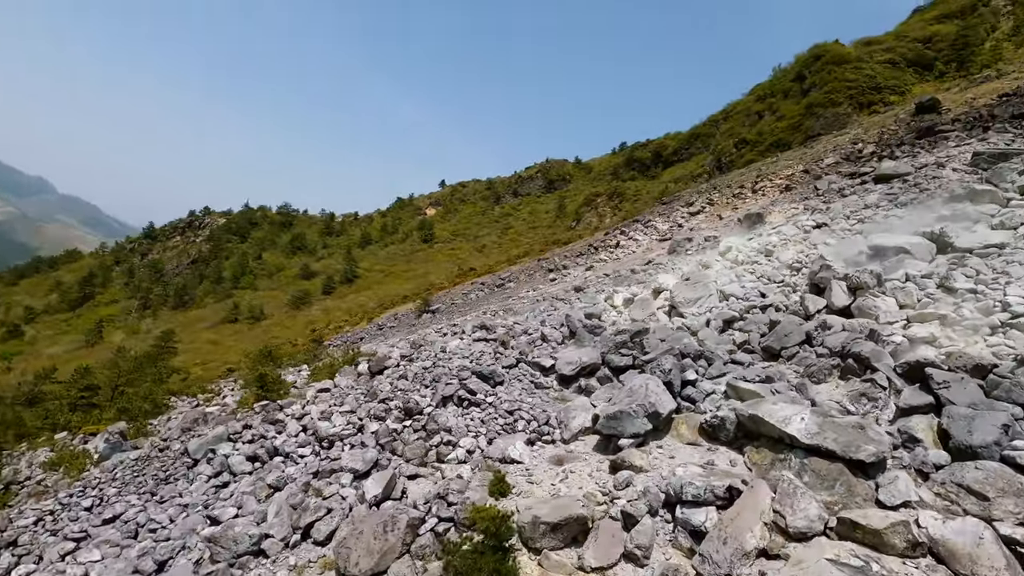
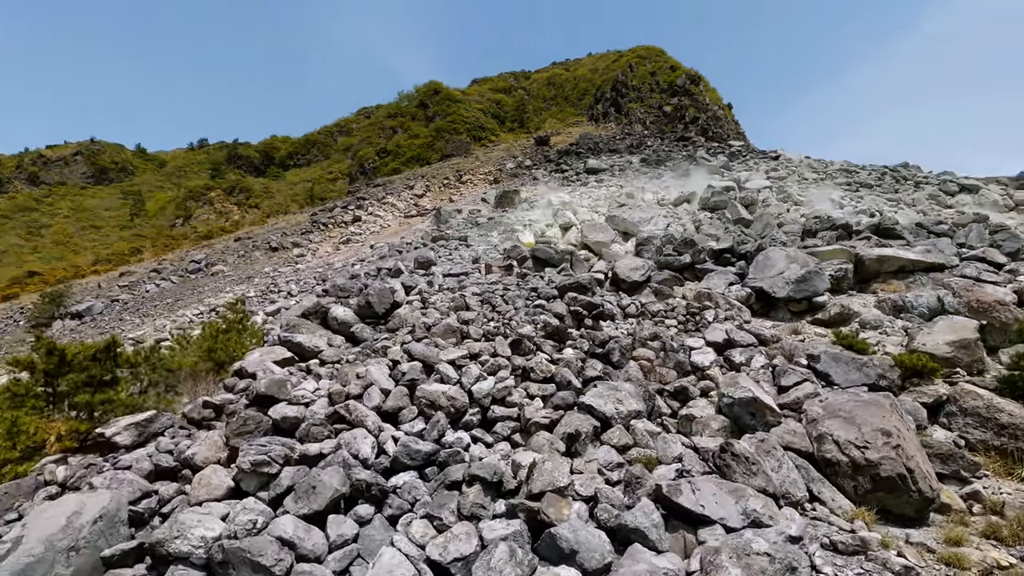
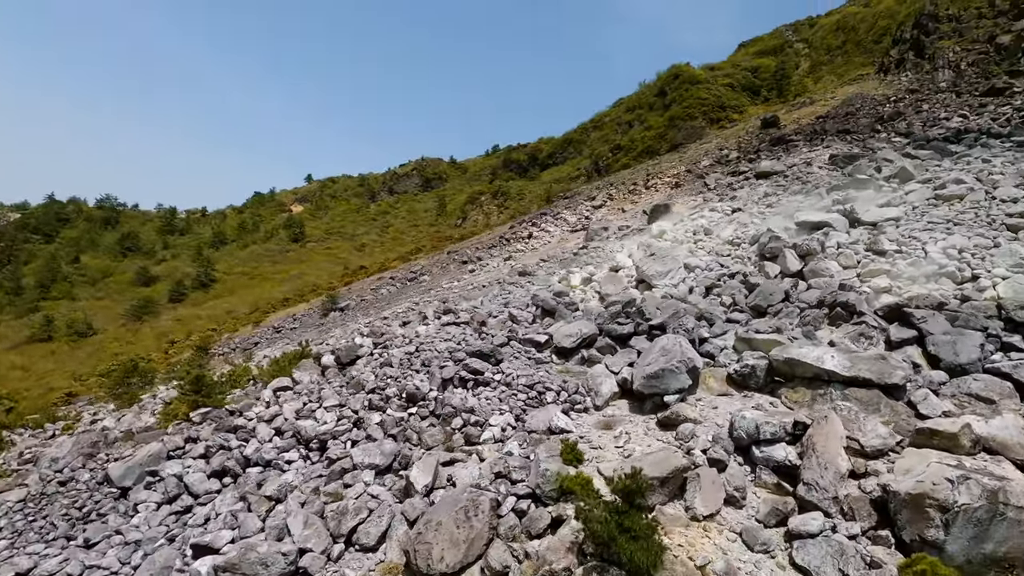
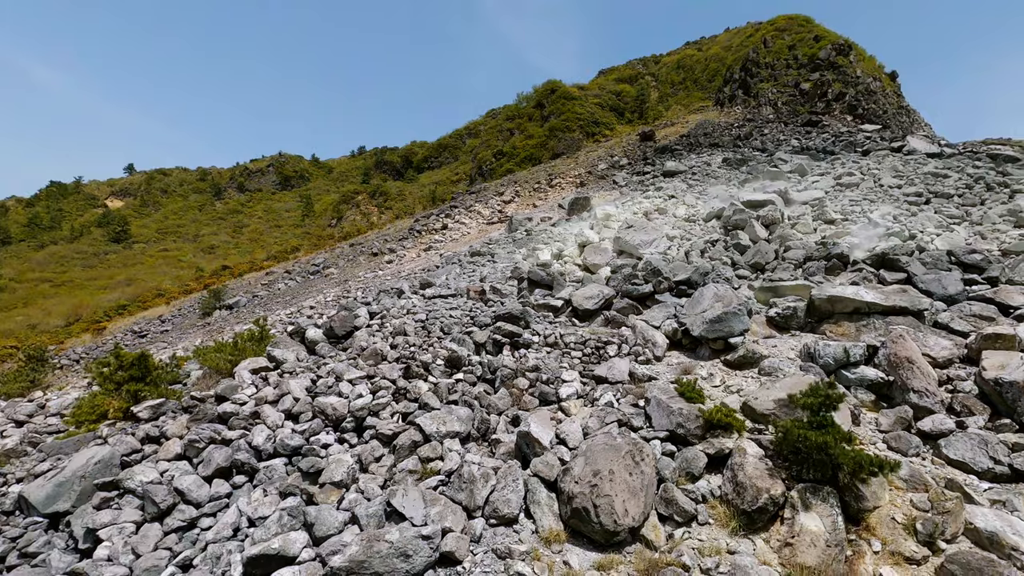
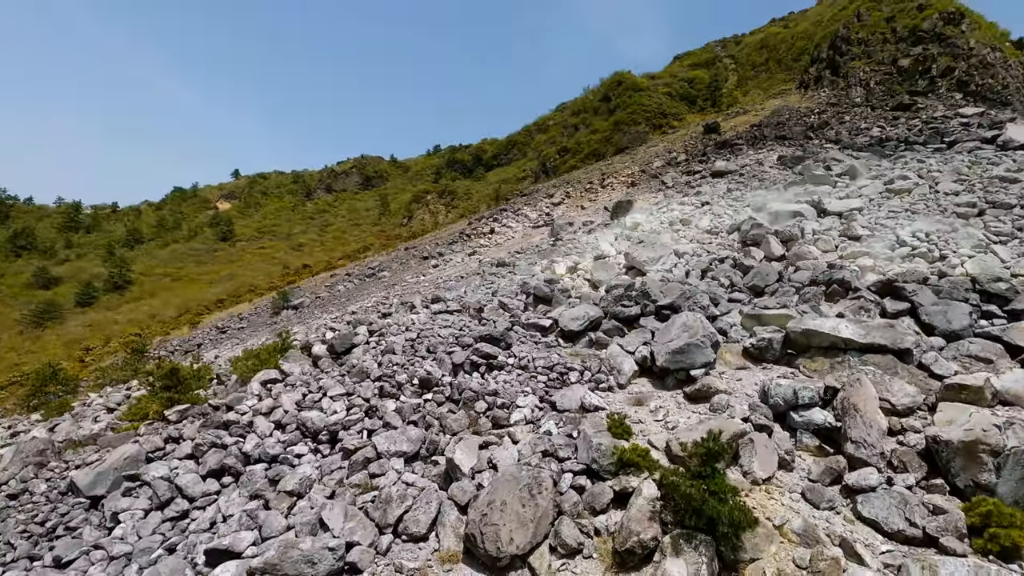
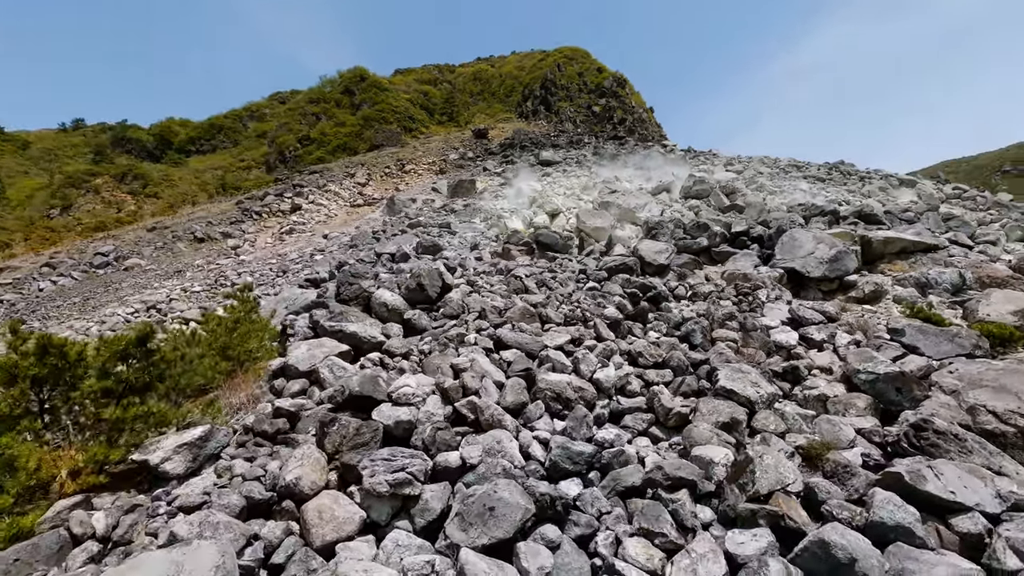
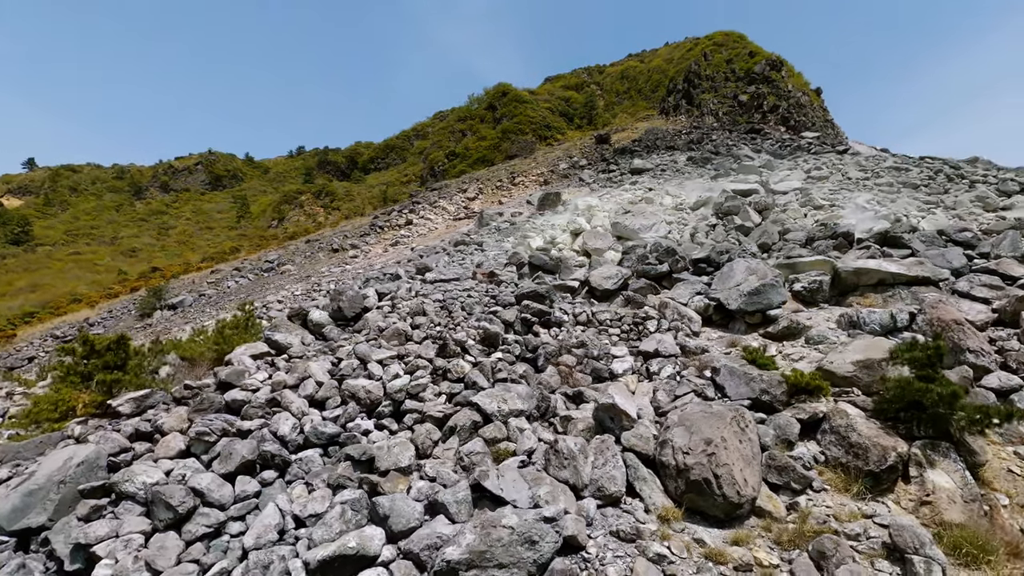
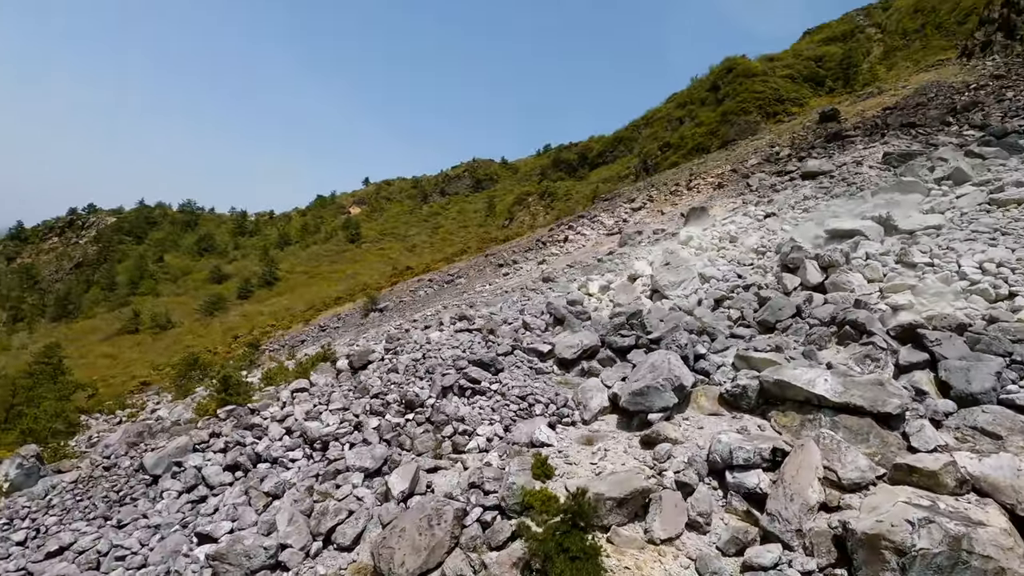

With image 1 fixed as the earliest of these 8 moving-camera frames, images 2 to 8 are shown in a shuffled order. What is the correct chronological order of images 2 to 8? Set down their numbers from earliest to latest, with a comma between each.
8, 3, 5, 4, 7, 2, 6
